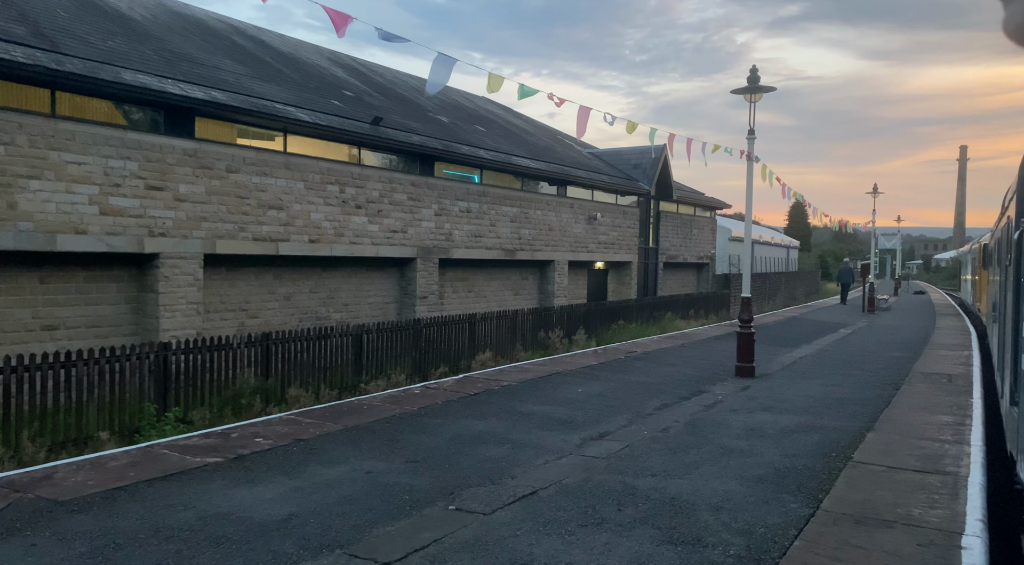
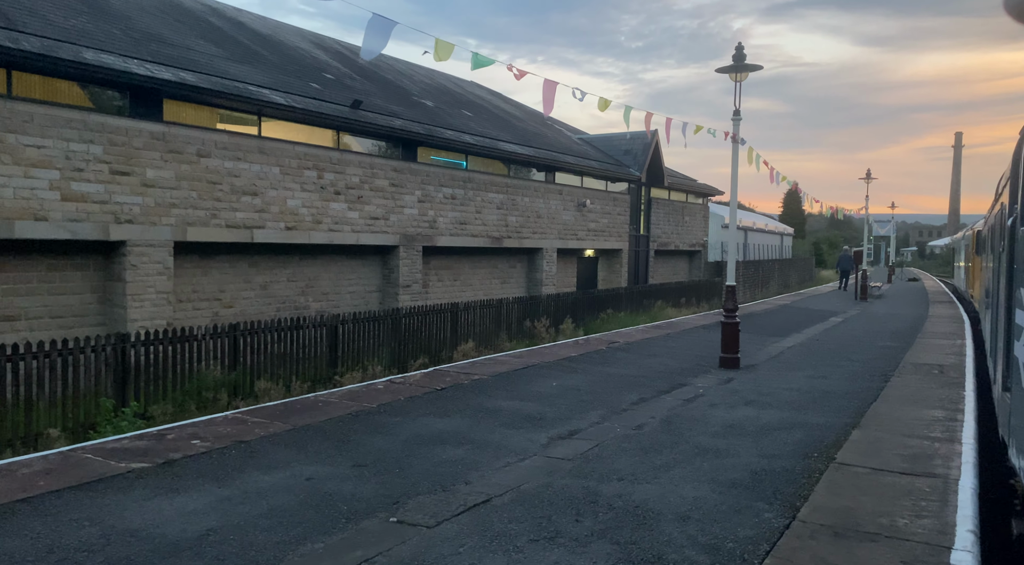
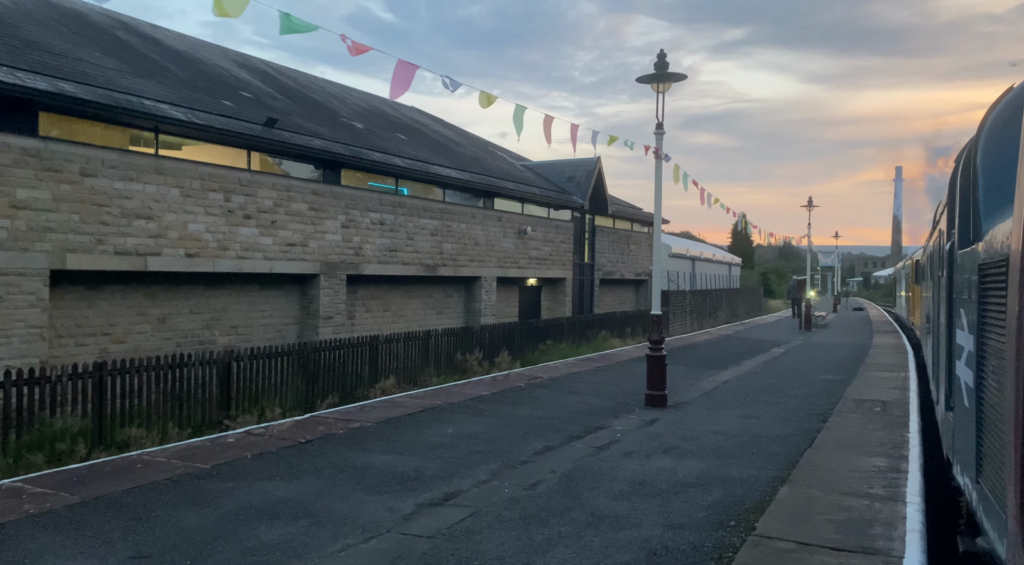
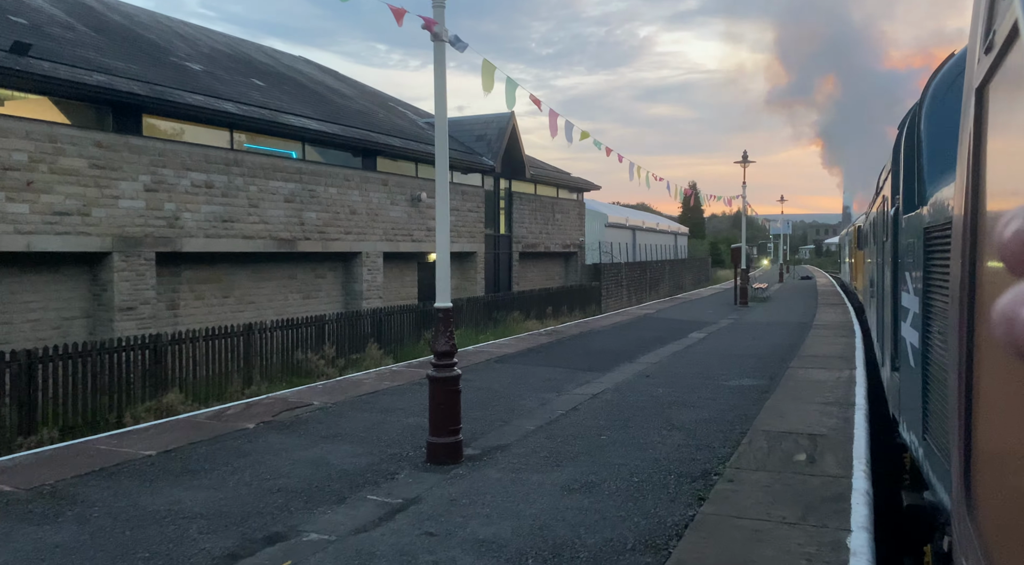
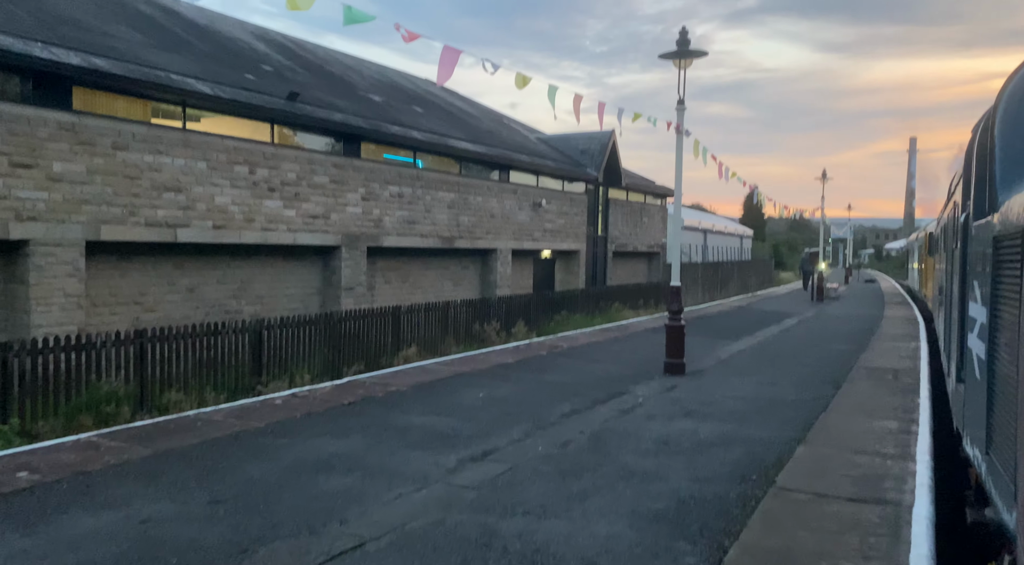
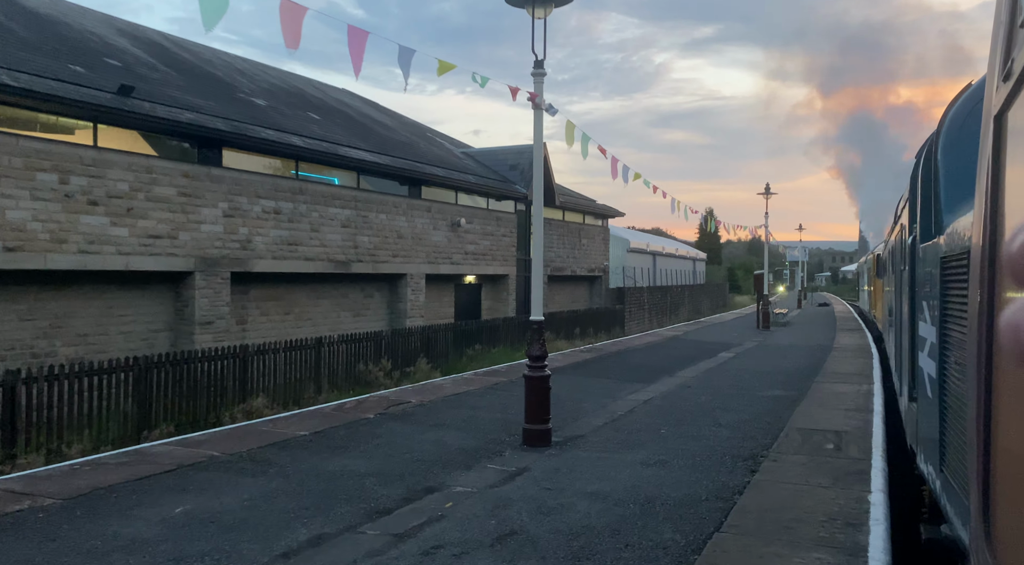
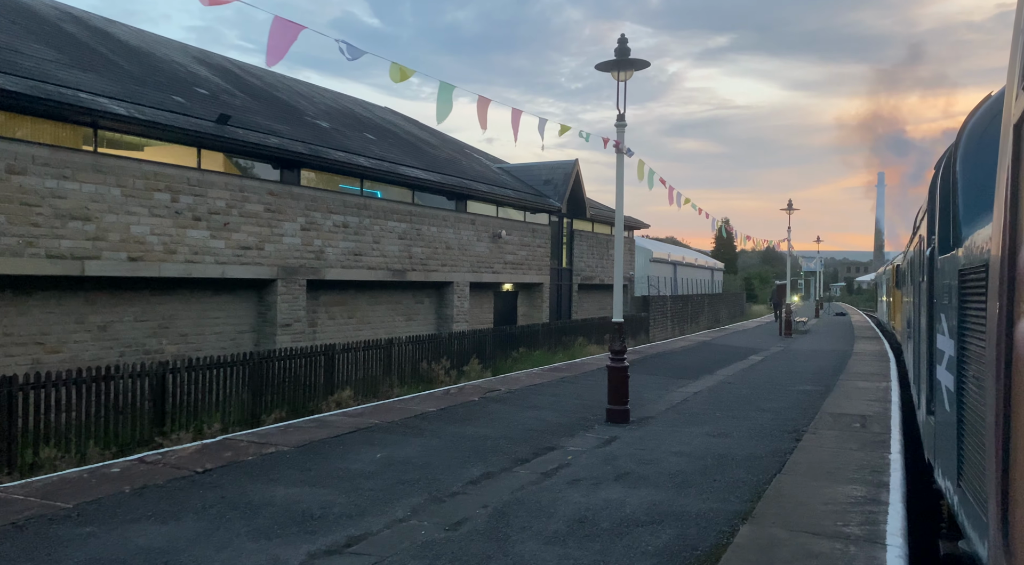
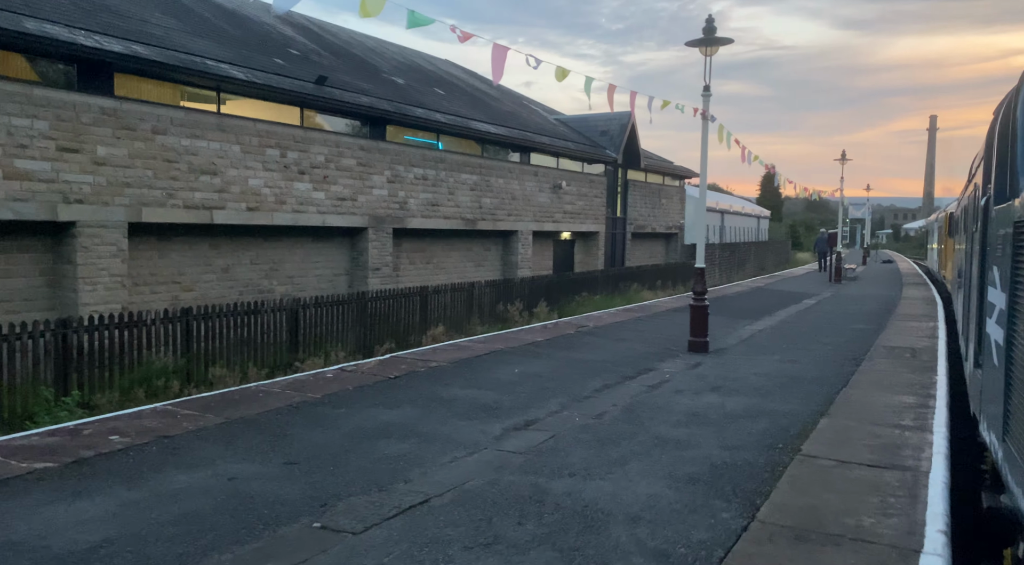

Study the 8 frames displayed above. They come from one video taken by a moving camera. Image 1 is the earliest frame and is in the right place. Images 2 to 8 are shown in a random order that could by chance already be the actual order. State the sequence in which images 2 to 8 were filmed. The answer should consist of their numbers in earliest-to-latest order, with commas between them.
2, 8, 5, 3, 7, 6, 4
